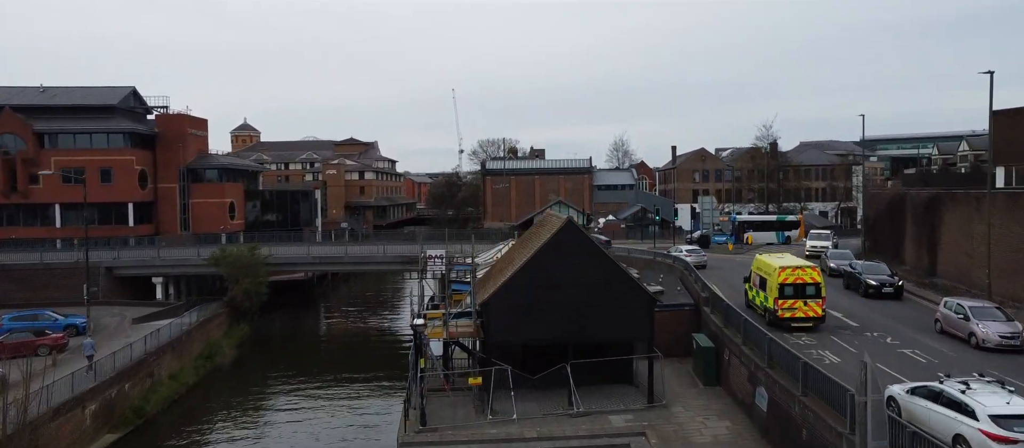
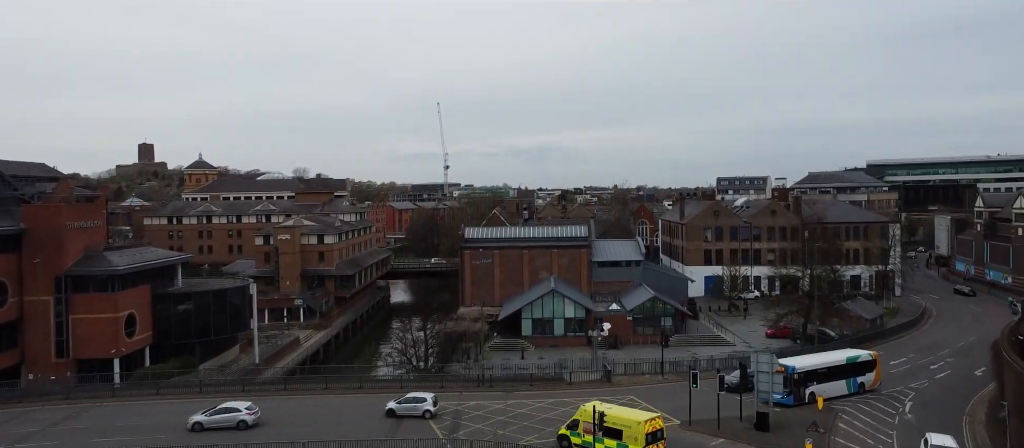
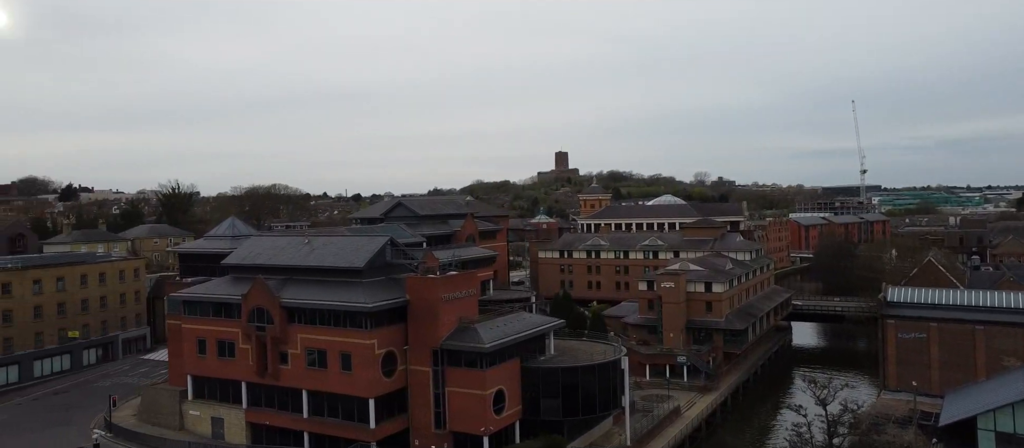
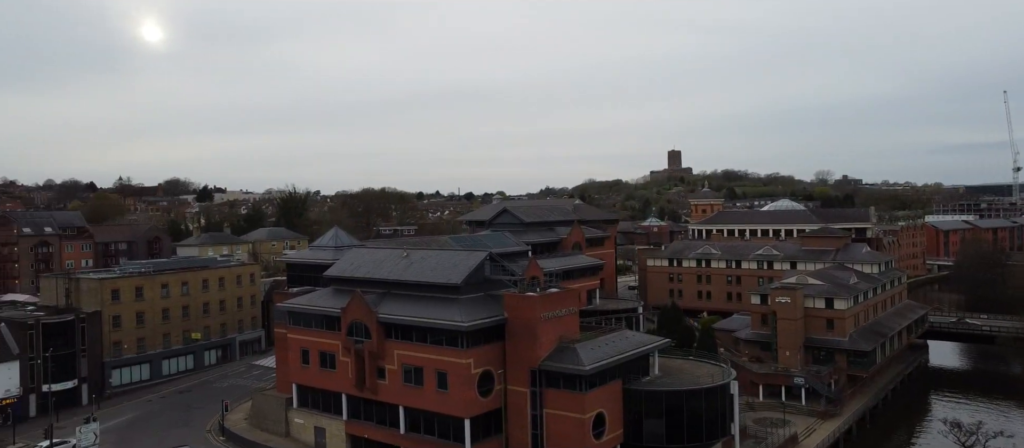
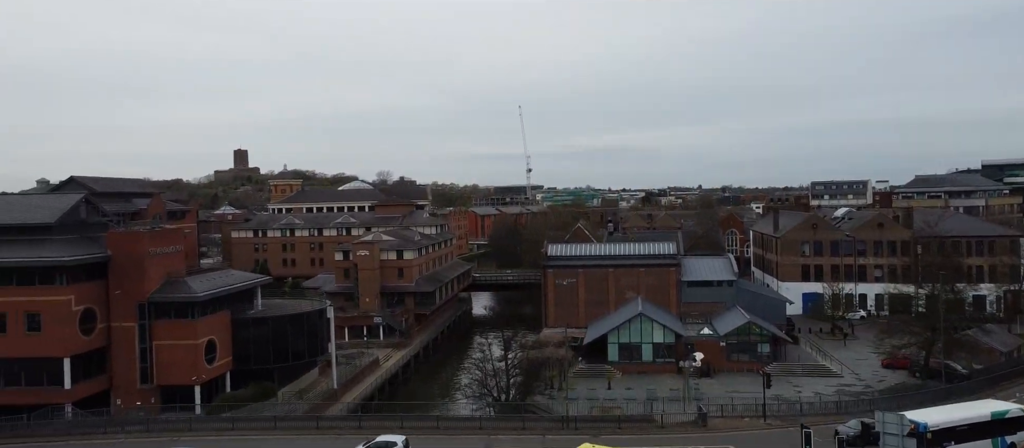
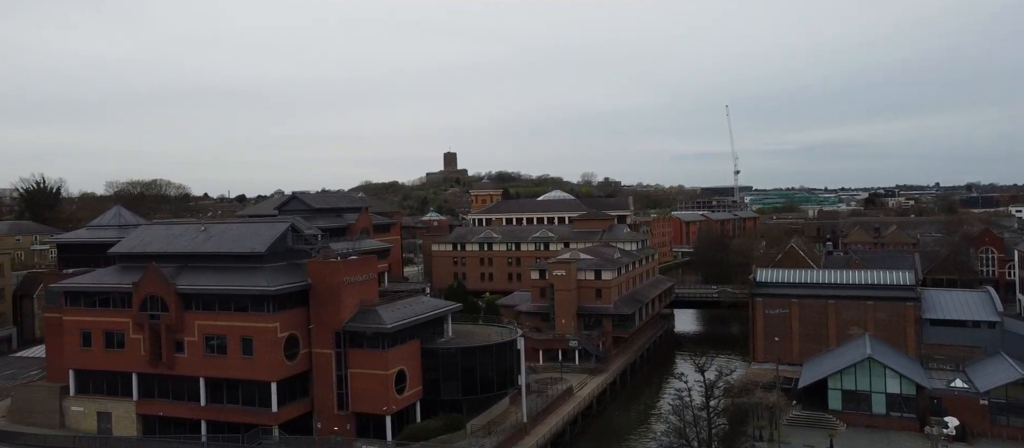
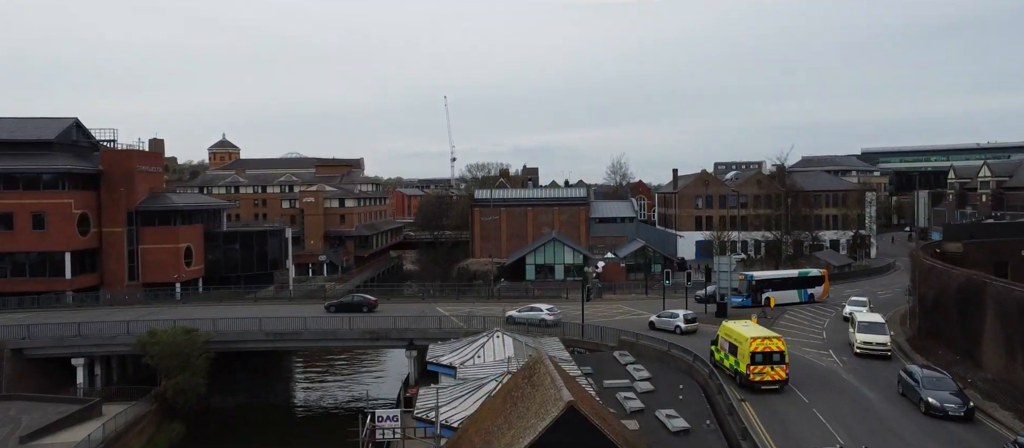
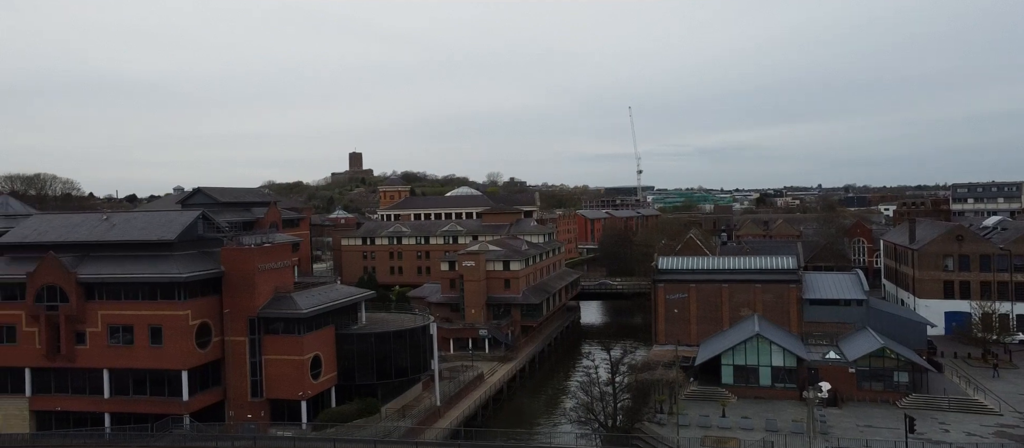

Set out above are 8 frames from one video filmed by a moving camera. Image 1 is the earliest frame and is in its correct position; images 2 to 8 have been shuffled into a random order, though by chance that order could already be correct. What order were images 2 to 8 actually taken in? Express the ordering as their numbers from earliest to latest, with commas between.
7, 2, 5, 8, 6, 3, 4
